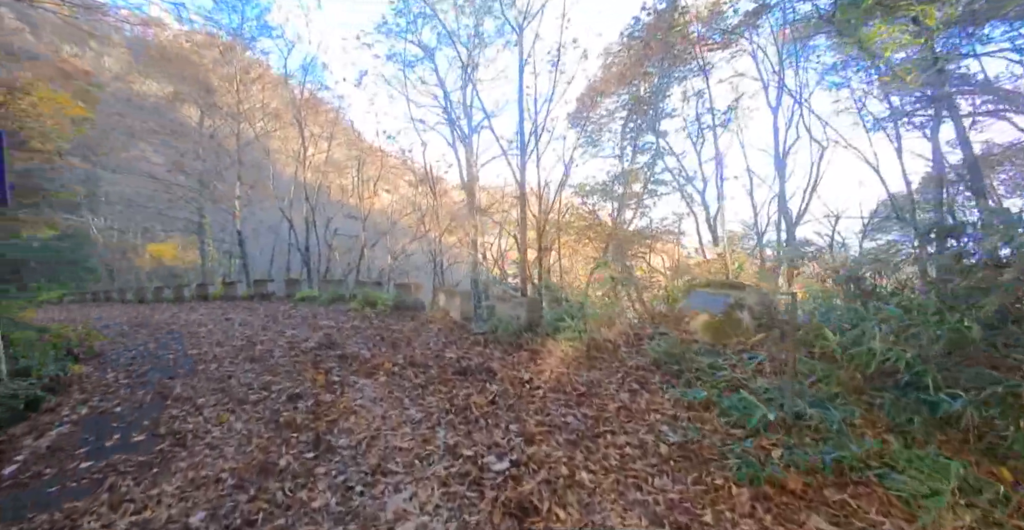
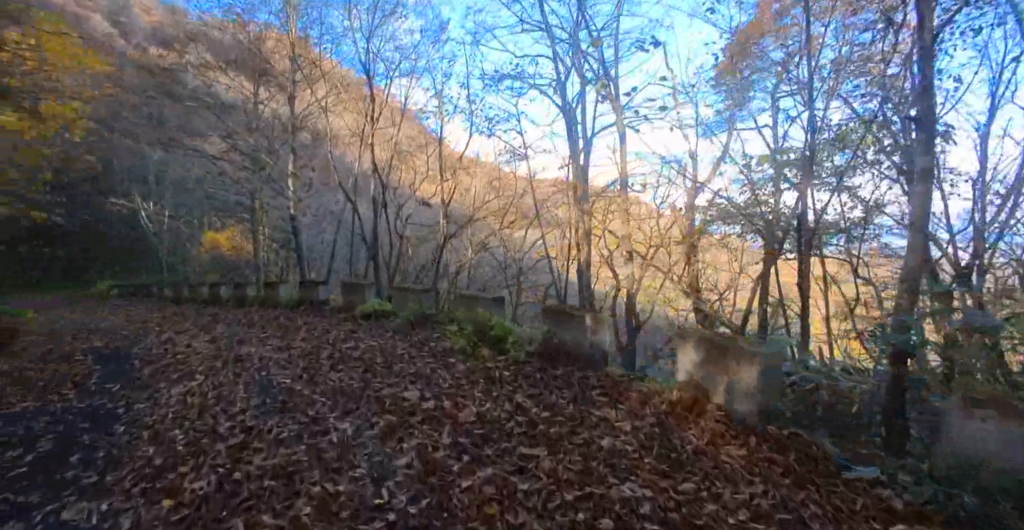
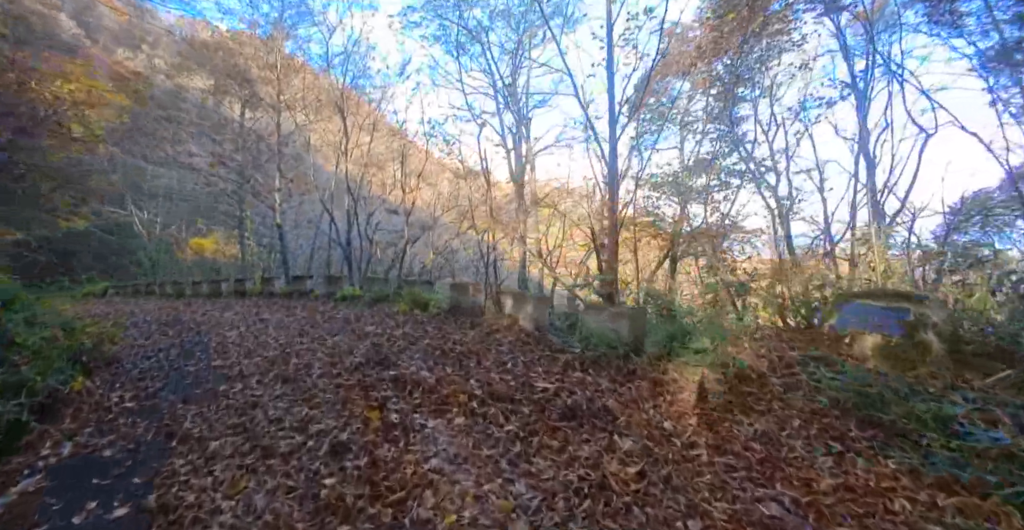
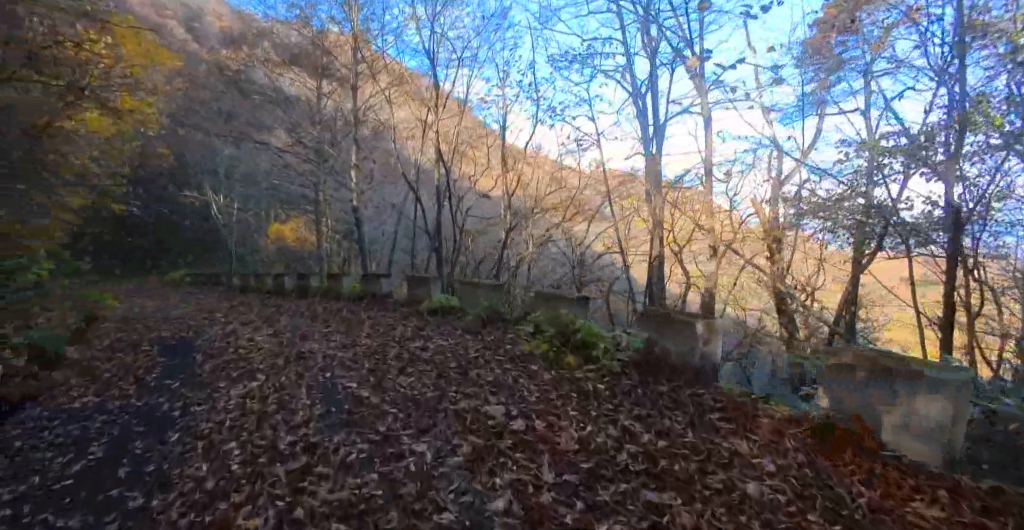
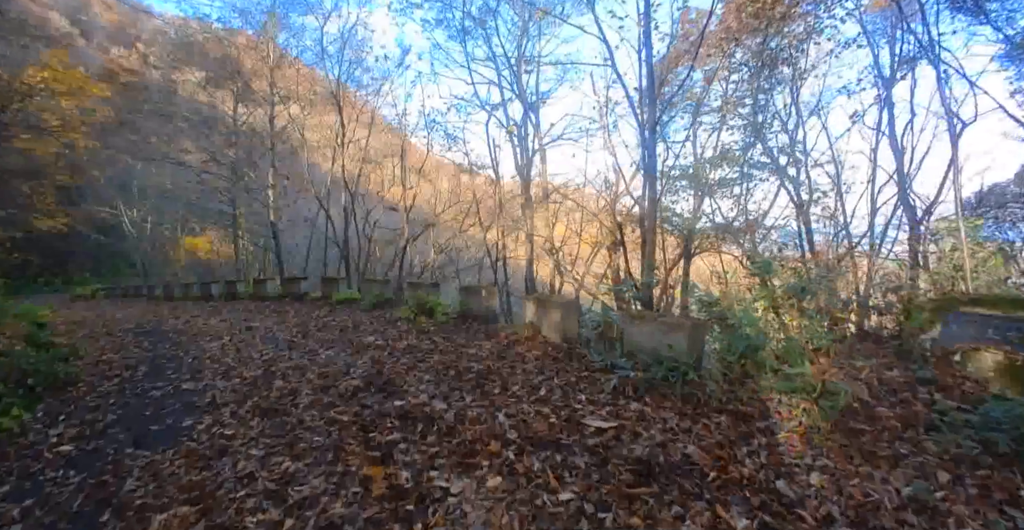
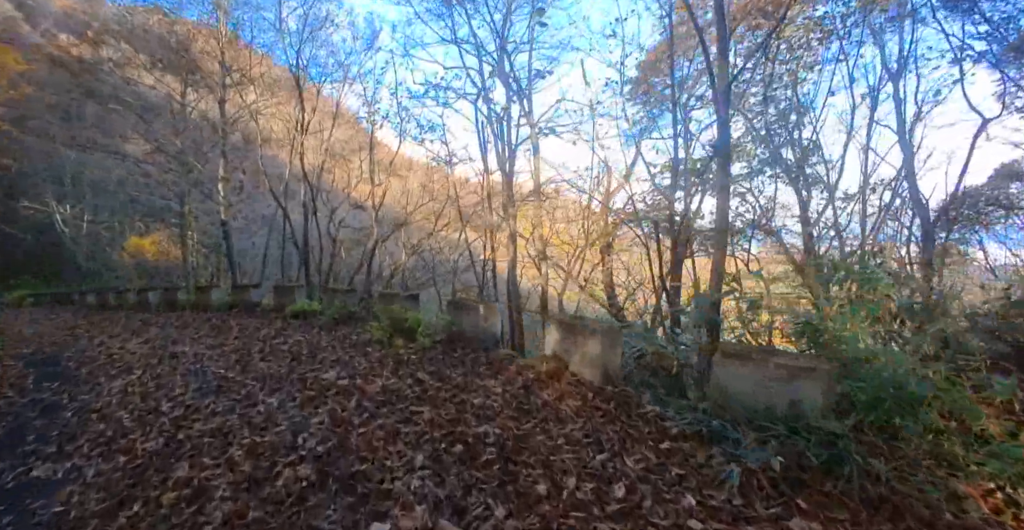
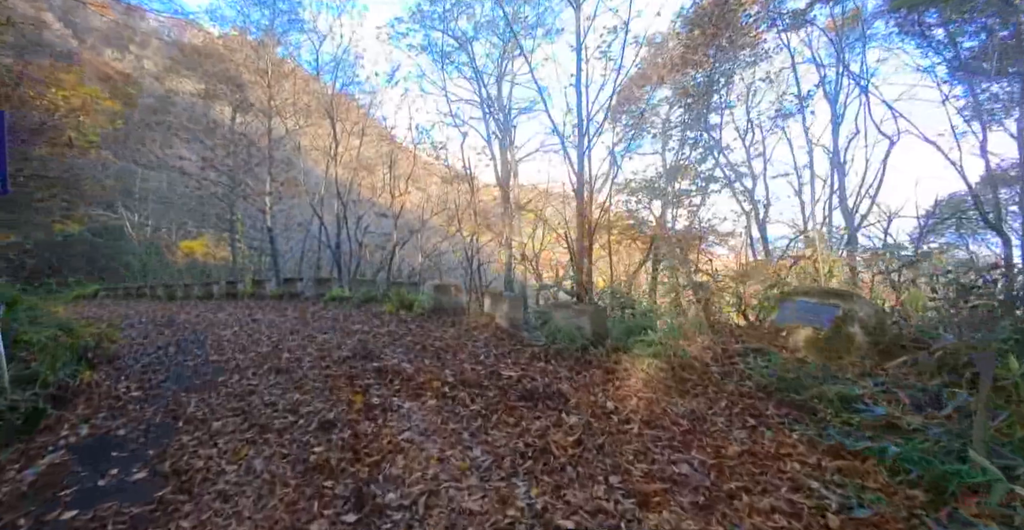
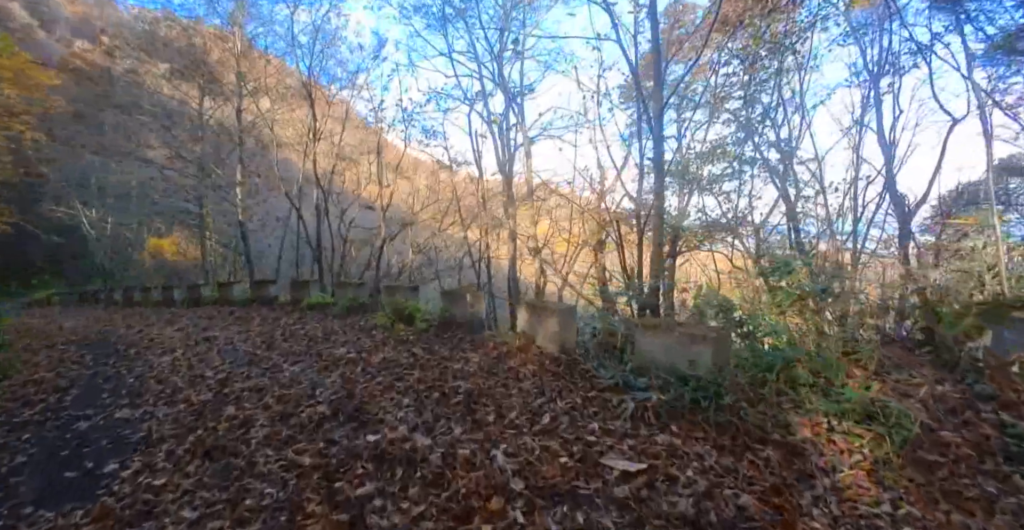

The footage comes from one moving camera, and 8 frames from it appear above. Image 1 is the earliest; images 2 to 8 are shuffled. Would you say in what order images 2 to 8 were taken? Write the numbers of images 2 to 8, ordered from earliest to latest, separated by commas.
7, 3, 5, 8, 6, 2, 4
